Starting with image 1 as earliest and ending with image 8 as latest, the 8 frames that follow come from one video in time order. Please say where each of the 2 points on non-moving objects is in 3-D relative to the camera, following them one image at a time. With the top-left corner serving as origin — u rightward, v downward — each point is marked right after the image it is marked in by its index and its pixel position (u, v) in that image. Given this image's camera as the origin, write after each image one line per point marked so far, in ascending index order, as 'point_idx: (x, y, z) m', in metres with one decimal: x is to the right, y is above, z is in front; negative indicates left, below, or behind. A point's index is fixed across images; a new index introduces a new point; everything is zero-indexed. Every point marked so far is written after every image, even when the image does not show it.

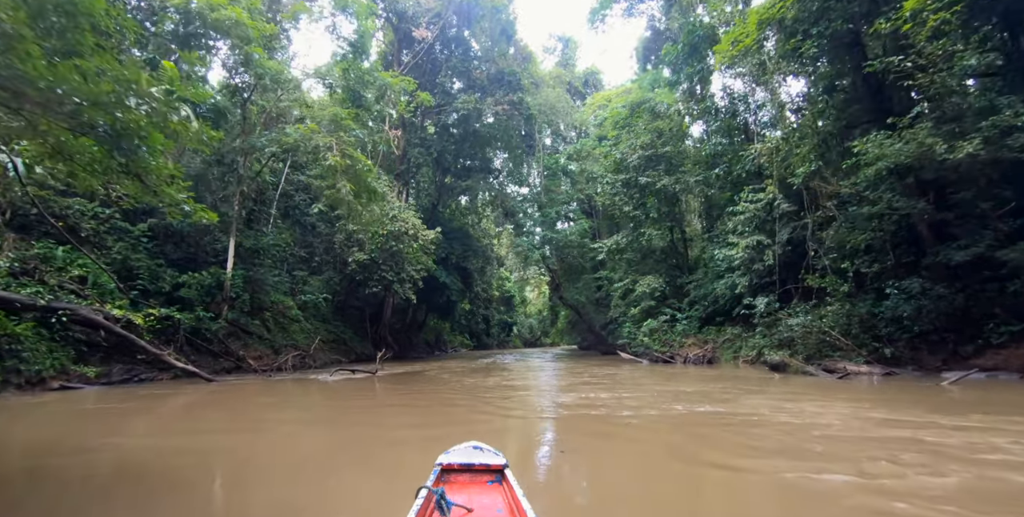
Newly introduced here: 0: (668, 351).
0: (+5.1, -3.0, +16.3) m
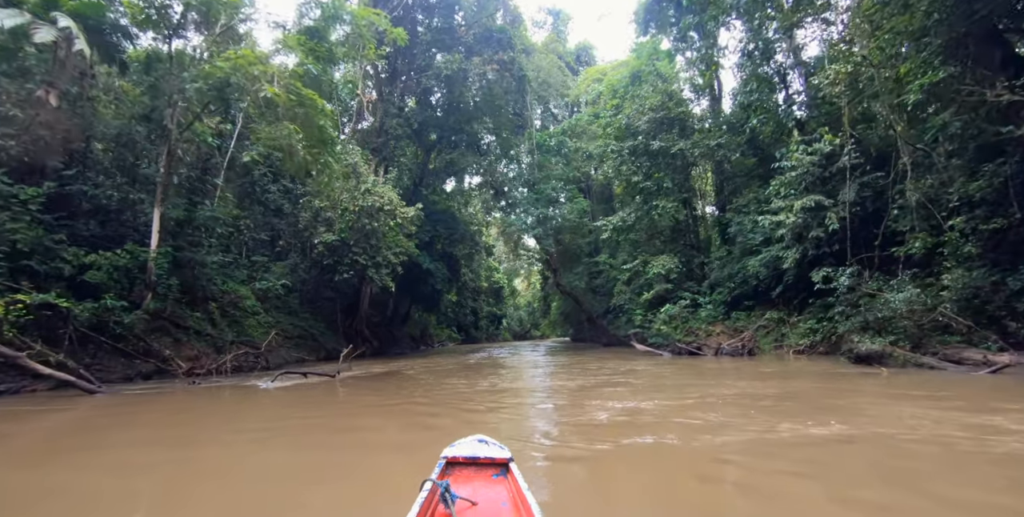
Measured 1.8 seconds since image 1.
0: (+5.0, -2.2, +13.8) m
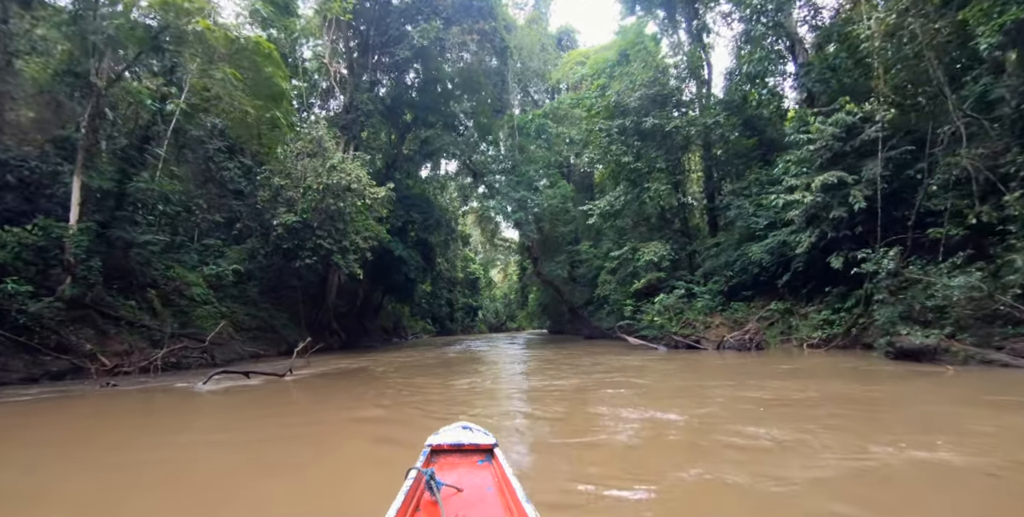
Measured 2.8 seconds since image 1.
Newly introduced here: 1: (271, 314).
0: (+4.6, -1.9, +12.7) m
1: (-8.6, -2.0, +18.1) m
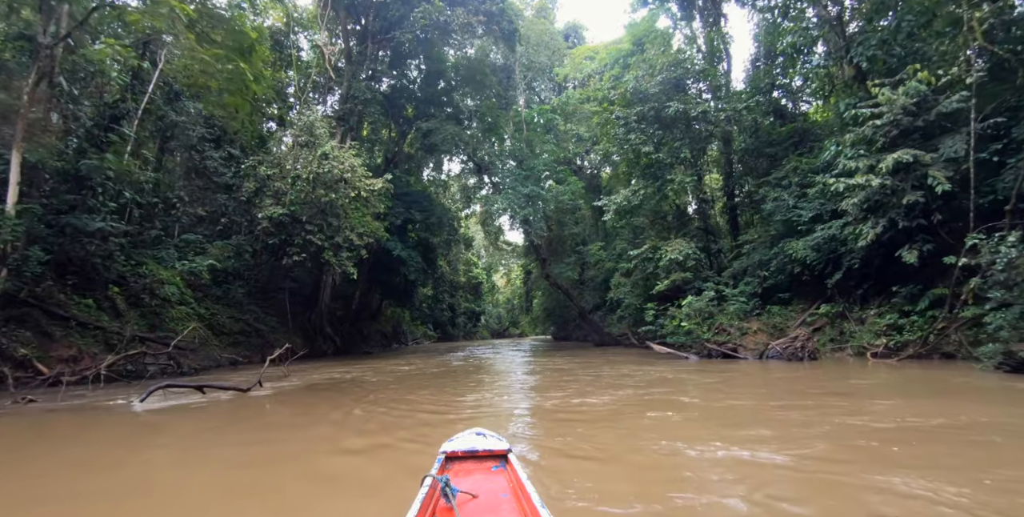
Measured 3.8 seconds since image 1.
0: (+4.8, -1.8, +11.2) m
1: (-8.4, -1.9, +16.6) m
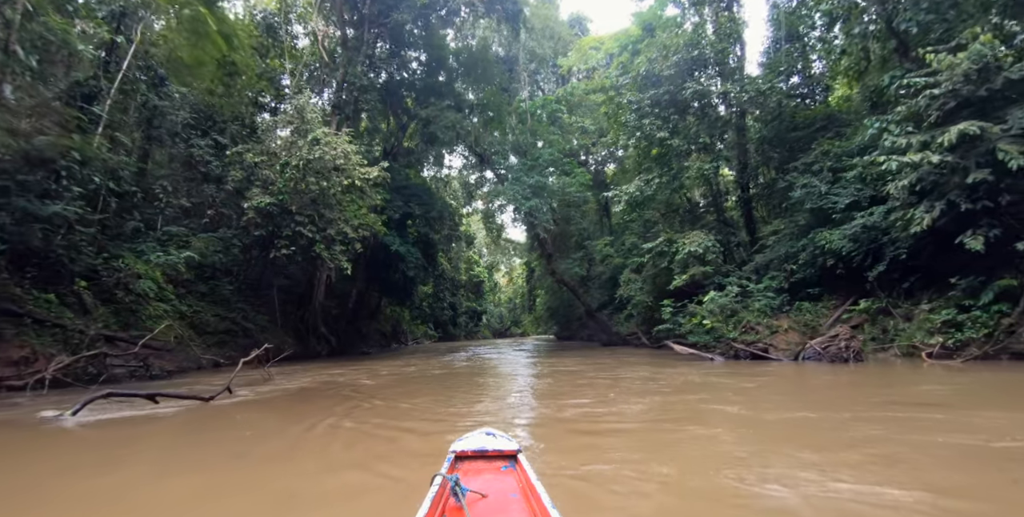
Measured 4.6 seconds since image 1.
0: (+4.9, -1.6, +10.2) m
1: (-8.2, -1.7, +15.7) m
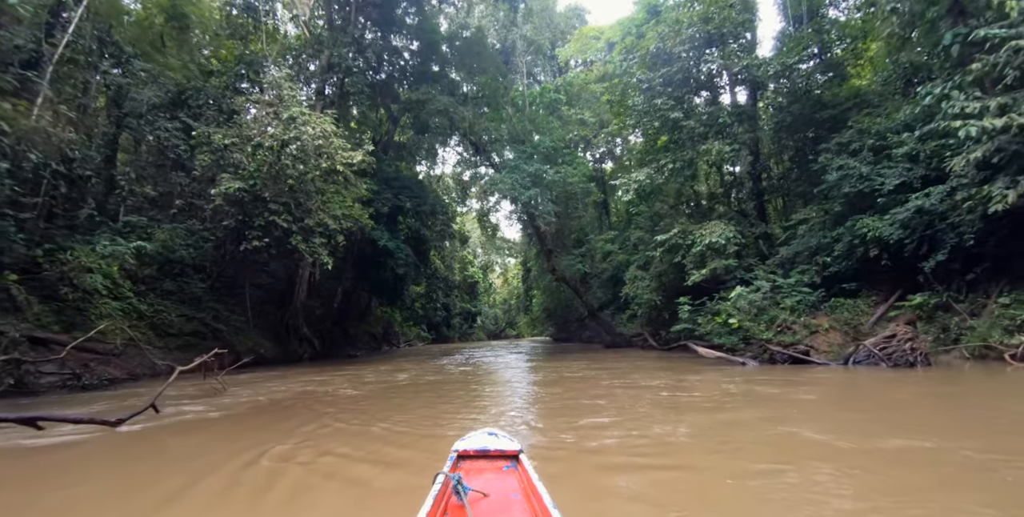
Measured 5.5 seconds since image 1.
0: (+4.9, -1.4, +8.9) m
1: (-8.3, -1.6, +14.2) m
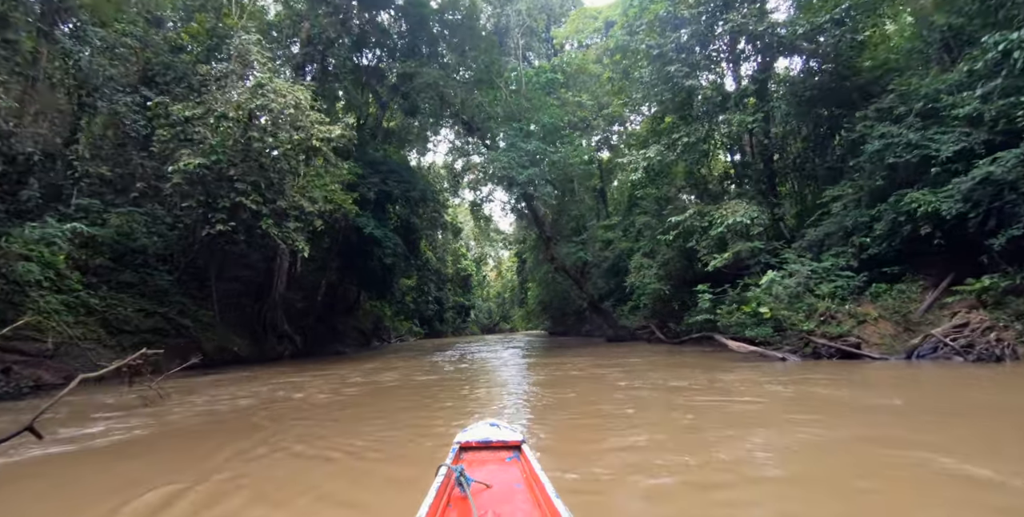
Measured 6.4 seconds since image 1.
0: (+5.0, -1.1, +7.8) m
1: (-8.3, -1.3, +12.9) m
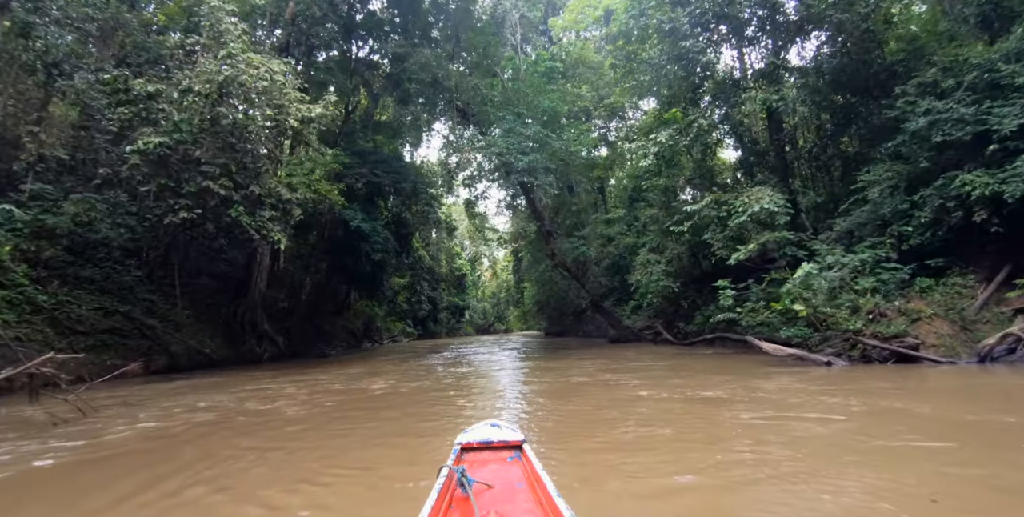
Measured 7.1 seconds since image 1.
0: (+5.0, -1.0, +6.8) m
1: (-8.3, -1.2, +11.8) m
